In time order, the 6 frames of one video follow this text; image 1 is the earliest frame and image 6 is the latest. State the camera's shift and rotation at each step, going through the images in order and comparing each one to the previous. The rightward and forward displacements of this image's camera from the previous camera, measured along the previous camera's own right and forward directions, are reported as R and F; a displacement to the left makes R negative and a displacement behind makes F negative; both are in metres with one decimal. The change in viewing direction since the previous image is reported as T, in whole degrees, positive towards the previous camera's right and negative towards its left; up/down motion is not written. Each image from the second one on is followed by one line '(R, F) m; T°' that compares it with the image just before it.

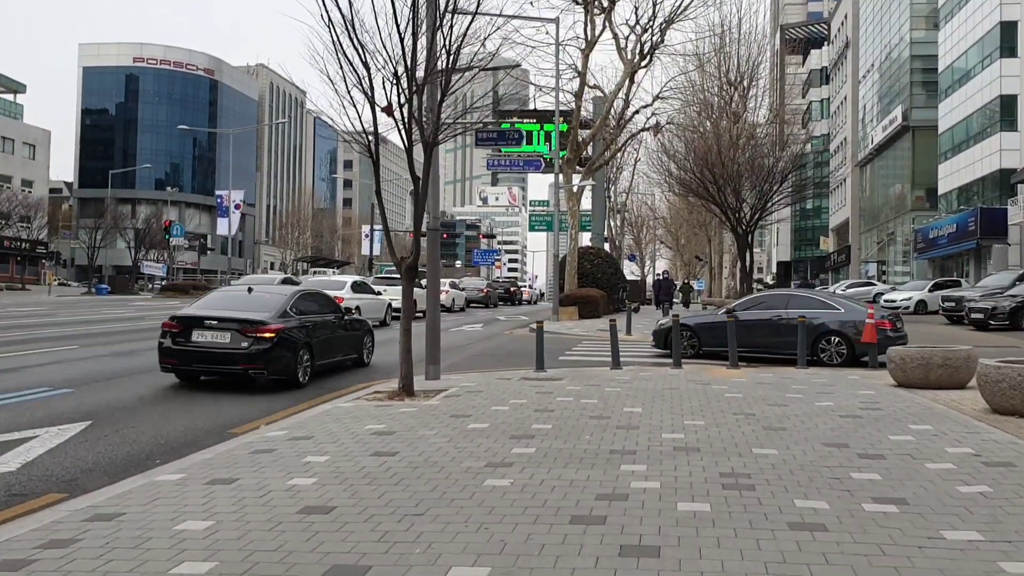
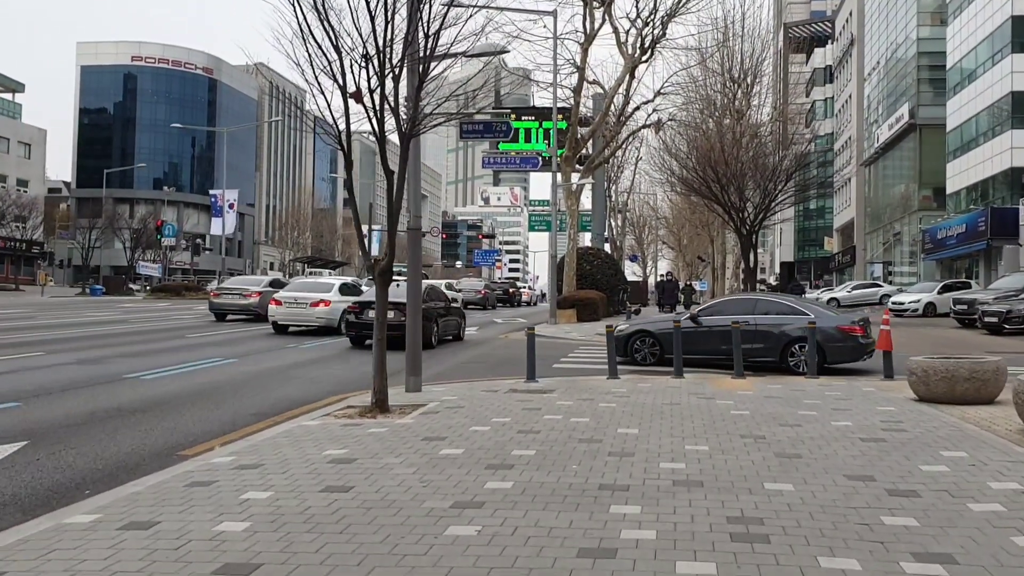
(+0.2, +1.0) m; 0°
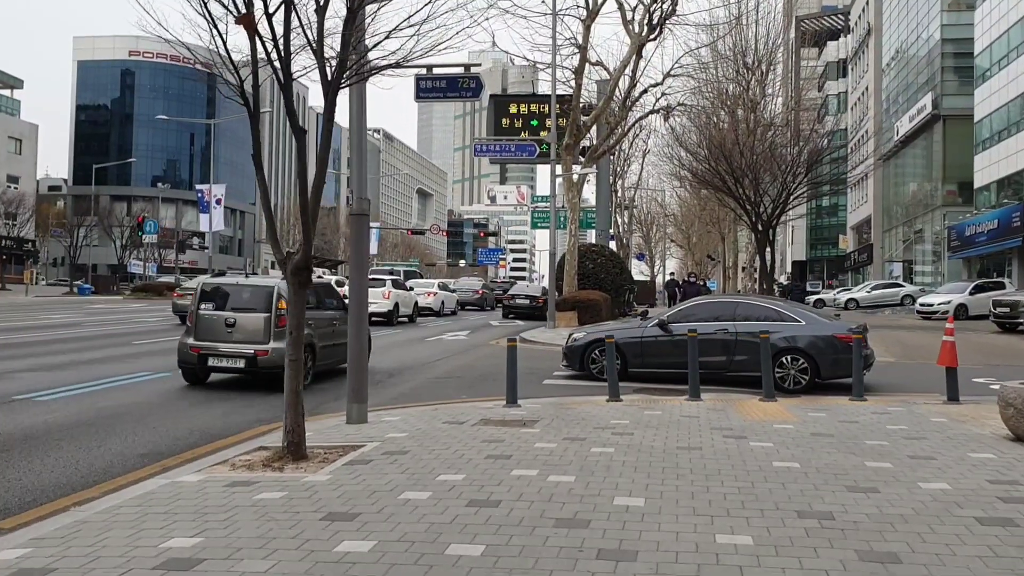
(+0.3, +2.5) m; 0°
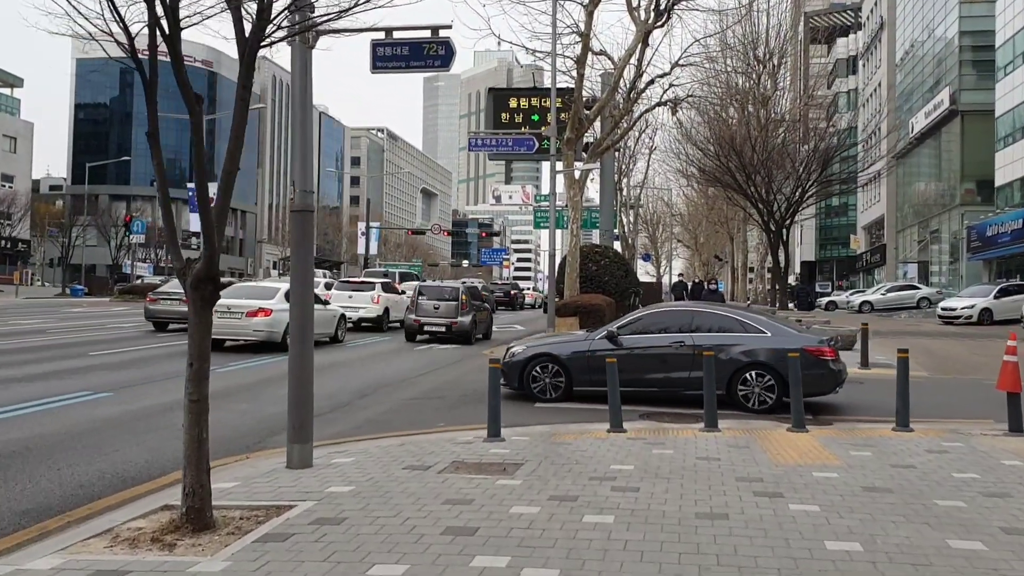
(+0.2, +1.7) m; 0°
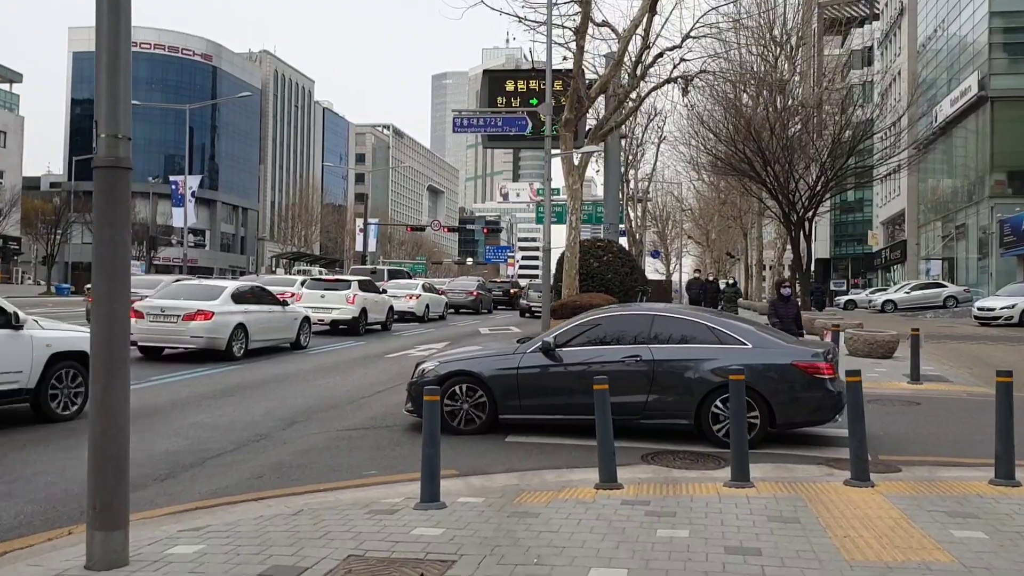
(+0.4, +2.7) m; -1°
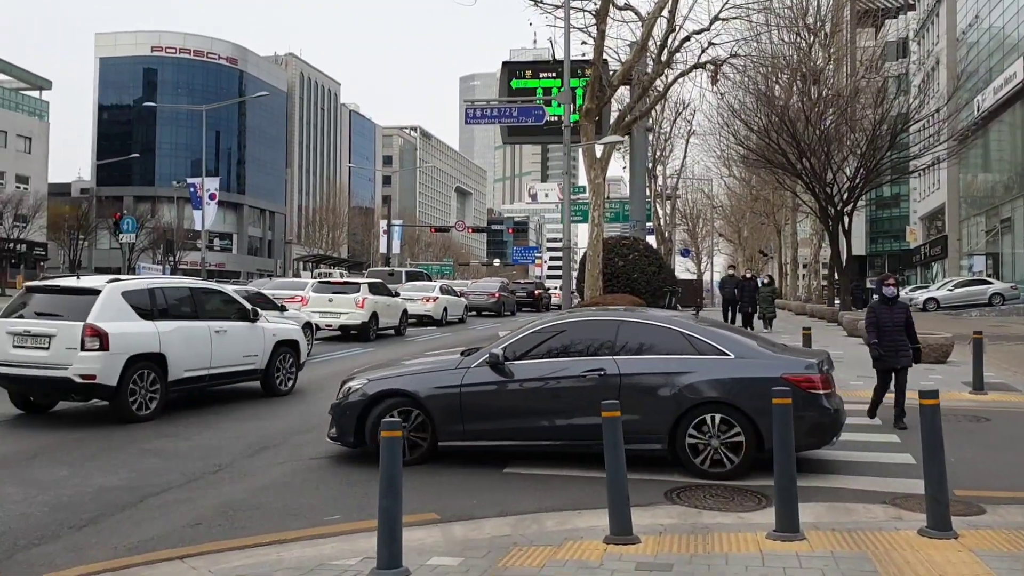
(+0.2, +1.4) m; -2°
